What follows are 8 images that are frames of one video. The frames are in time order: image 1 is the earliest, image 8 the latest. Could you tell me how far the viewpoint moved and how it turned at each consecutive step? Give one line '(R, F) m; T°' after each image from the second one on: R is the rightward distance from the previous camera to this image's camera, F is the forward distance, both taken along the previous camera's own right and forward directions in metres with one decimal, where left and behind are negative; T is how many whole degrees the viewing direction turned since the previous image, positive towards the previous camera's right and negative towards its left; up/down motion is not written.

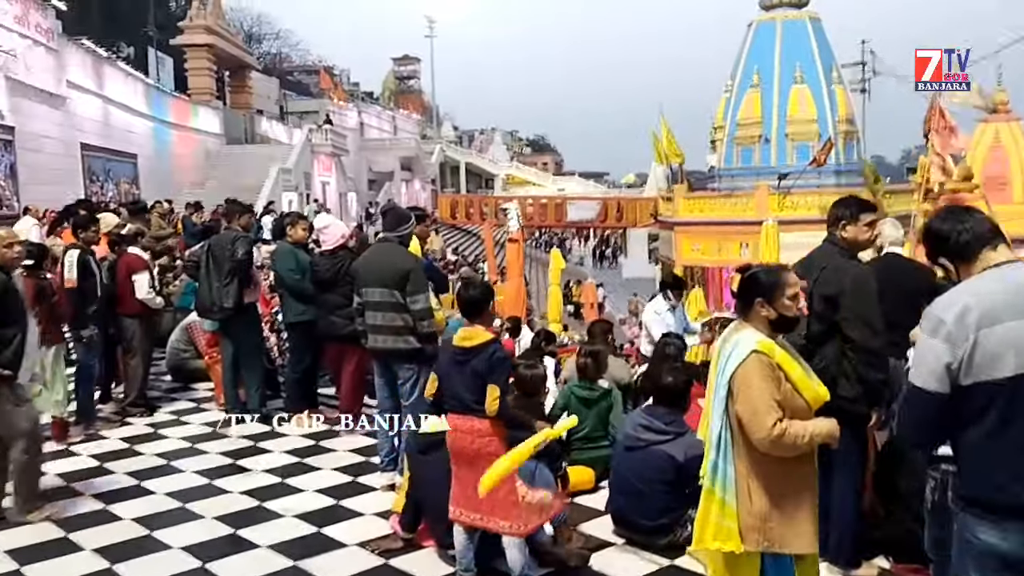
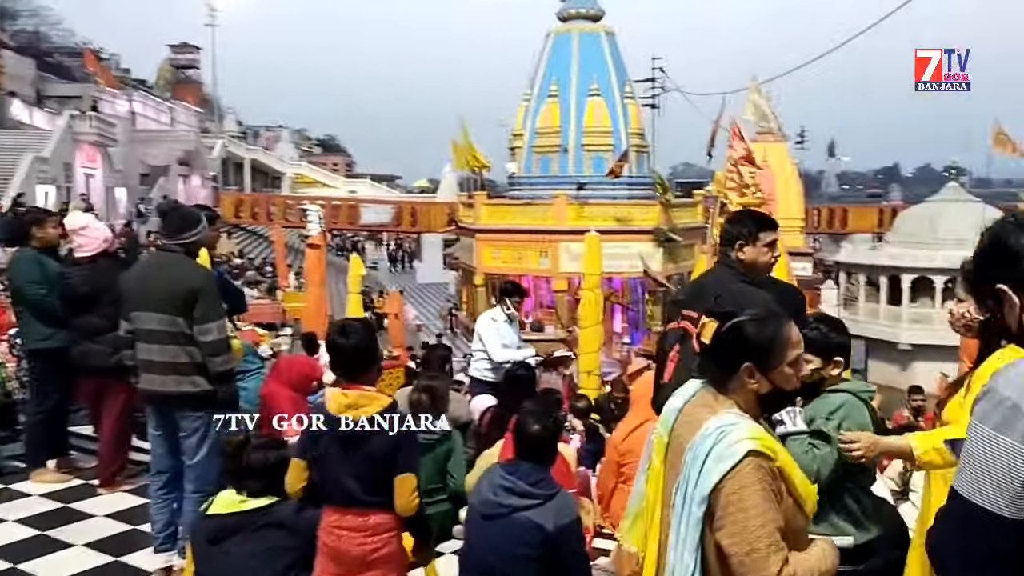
(-0.1, +0.7) m; +14°
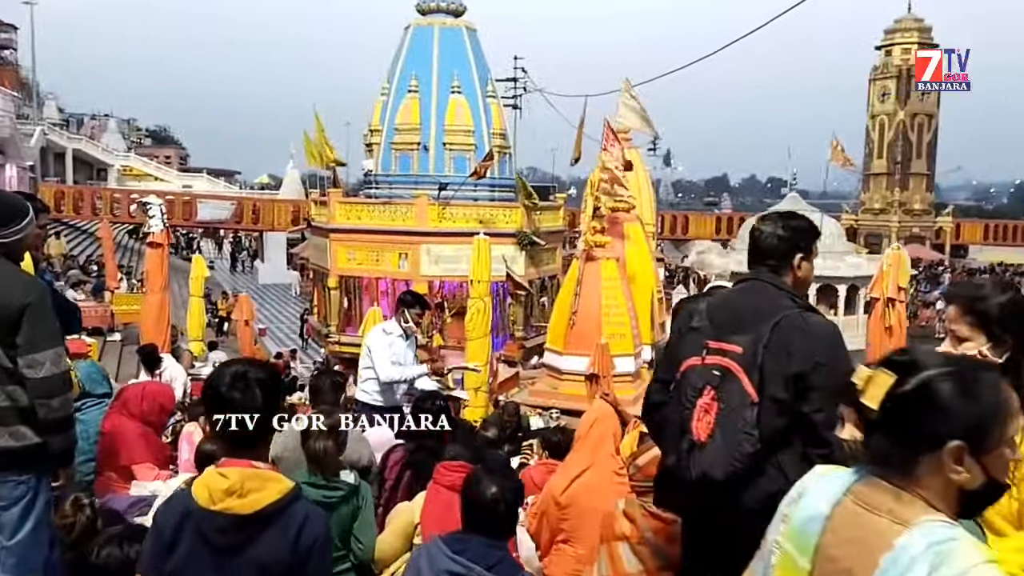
(-0.2, +0.7) m; +10°
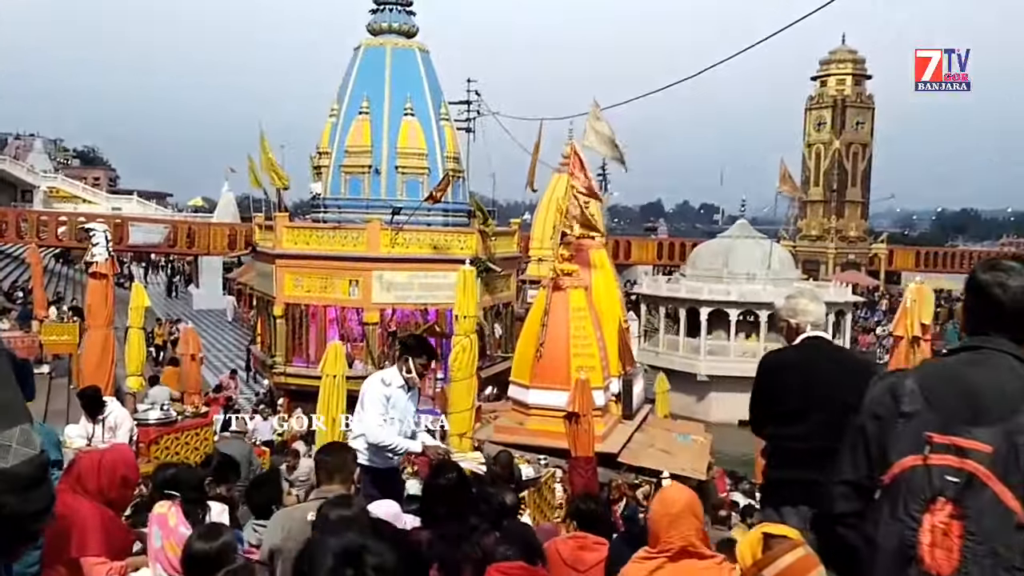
(-0.3, +0.5) m; +4°
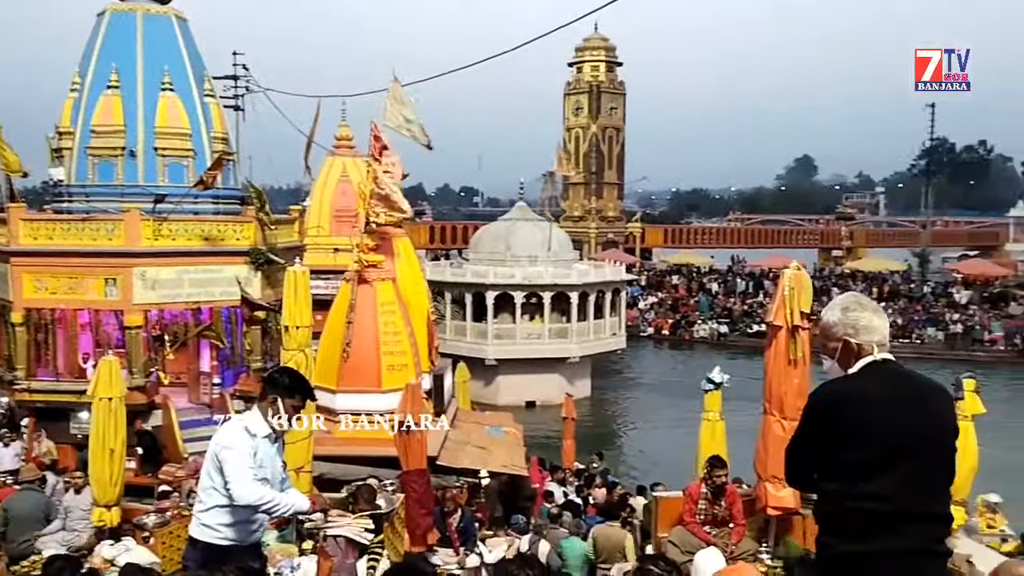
(-0.4, +0.8) m; +15°
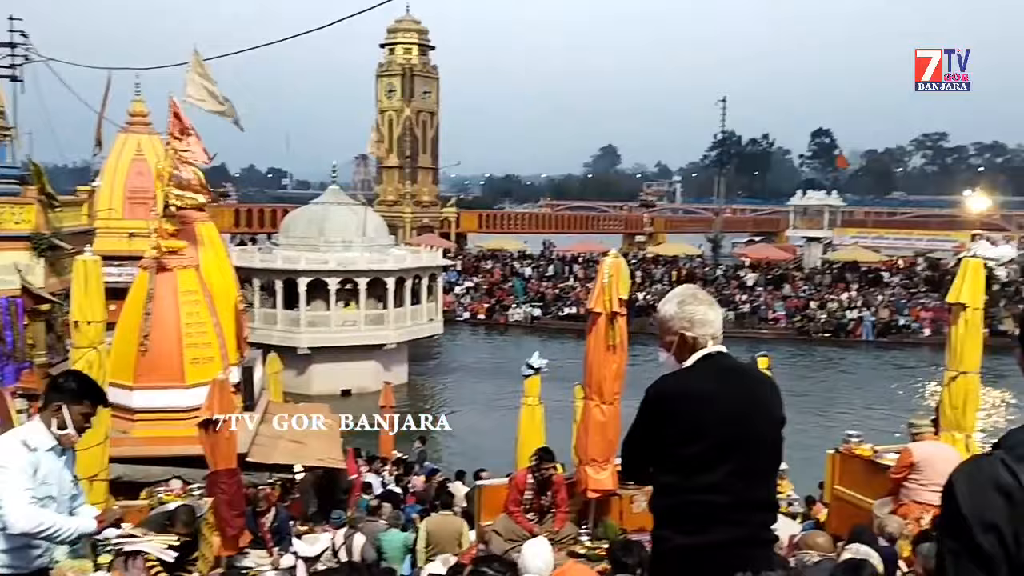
(0.0, +0.1) m; +12°
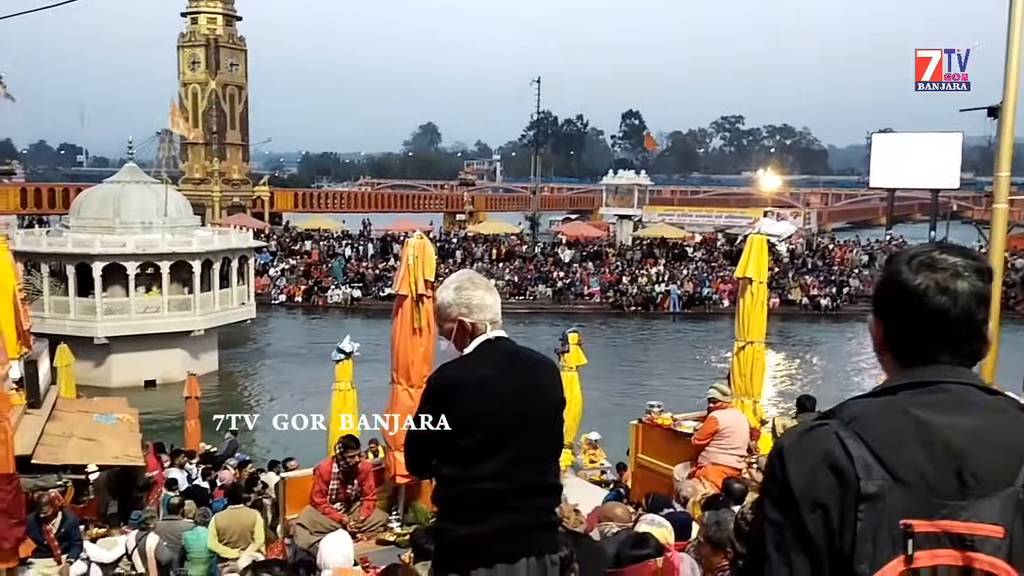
(+0.1, +0.1) m; +11°
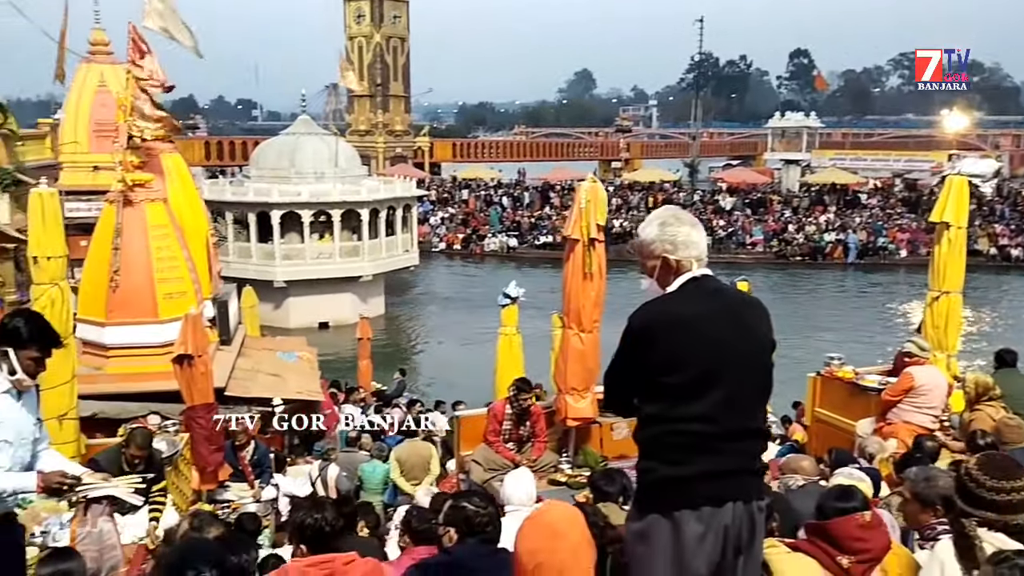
(-0.1, 0.0) m; -10°
